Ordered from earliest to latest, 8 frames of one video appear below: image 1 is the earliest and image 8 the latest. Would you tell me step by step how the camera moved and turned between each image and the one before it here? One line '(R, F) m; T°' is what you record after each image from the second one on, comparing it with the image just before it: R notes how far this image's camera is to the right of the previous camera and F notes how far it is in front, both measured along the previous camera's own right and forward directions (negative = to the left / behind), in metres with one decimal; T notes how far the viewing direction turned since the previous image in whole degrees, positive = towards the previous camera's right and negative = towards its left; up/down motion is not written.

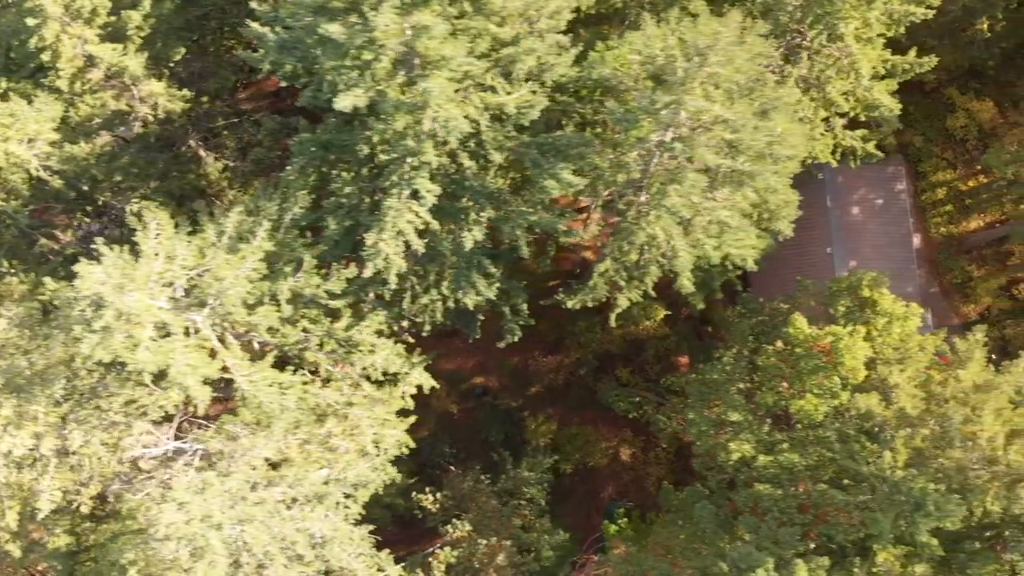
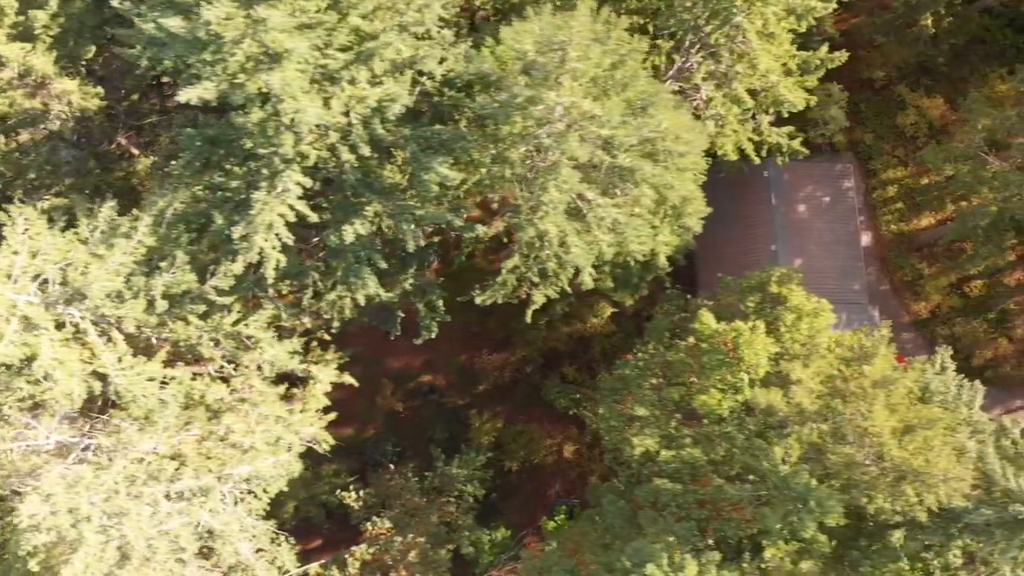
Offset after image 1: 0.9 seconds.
(+2.8, 0.0) m; 0°
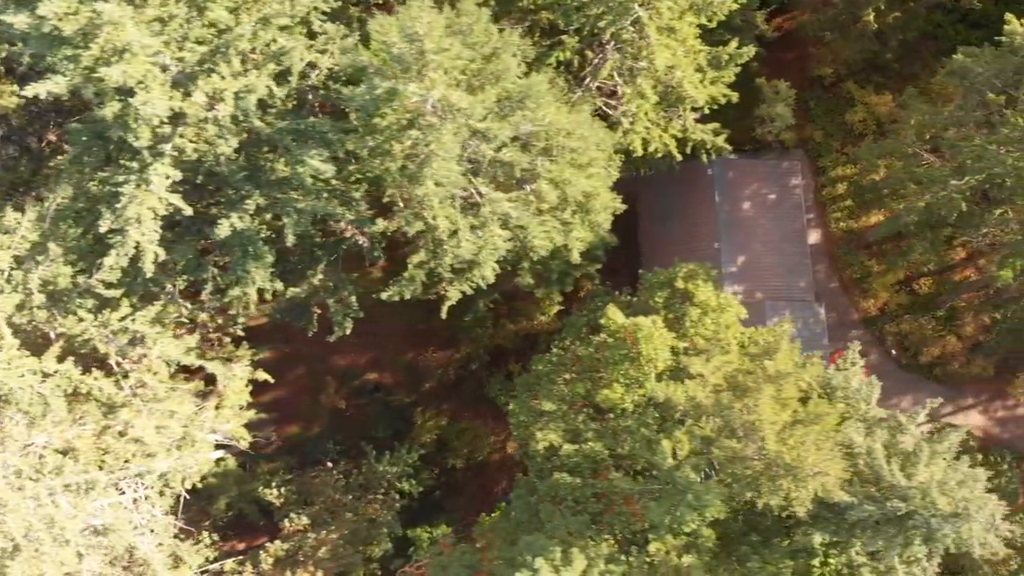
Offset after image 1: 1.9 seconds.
(+2.9, 0.0) m; 0°
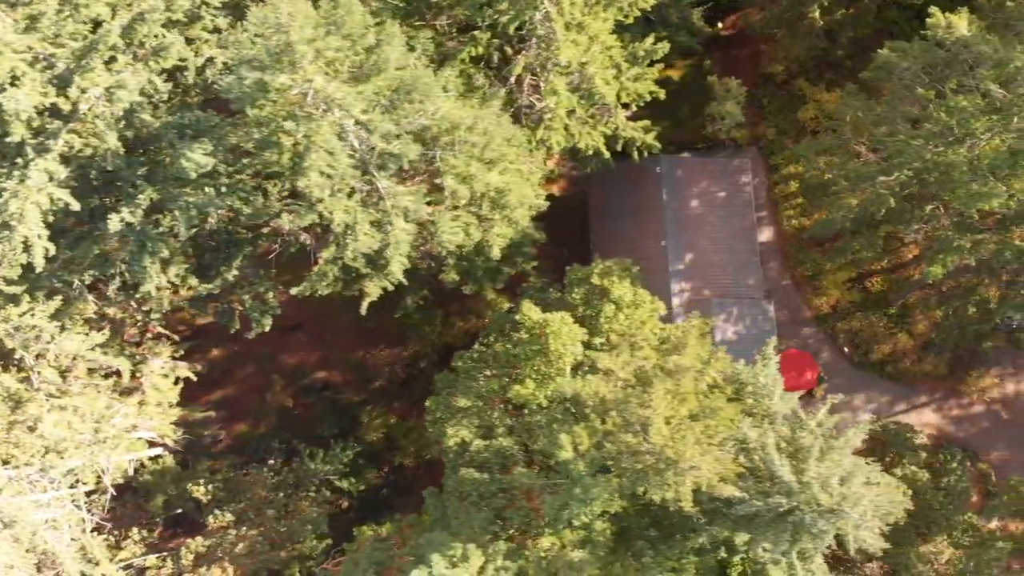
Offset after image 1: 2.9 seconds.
(+2.6, 0.0) m; 0°
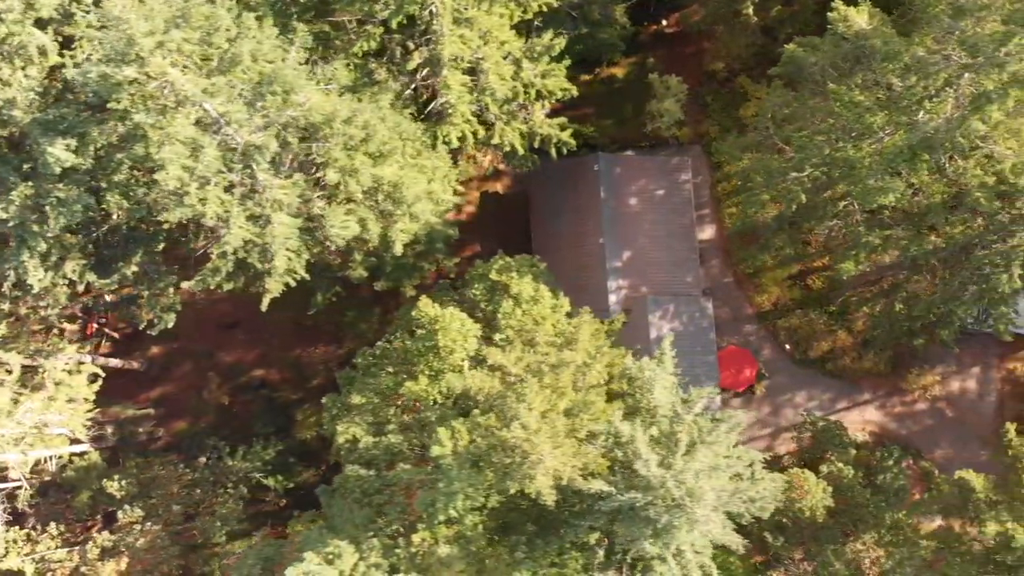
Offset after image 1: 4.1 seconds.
(+3.1, 0.0) m; 0°
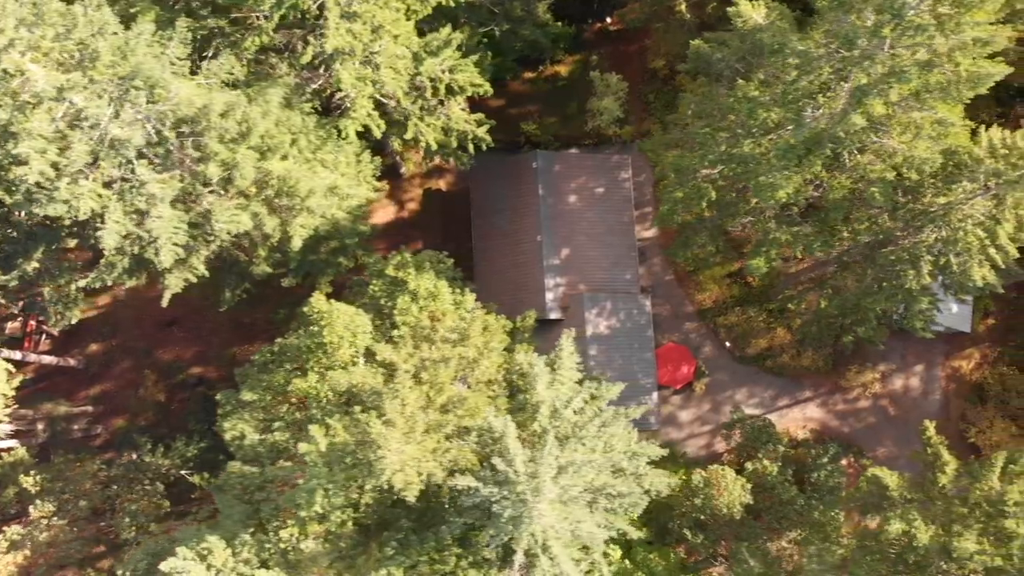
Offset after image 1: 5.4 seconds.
(+3.1, 0.0) m; 0°
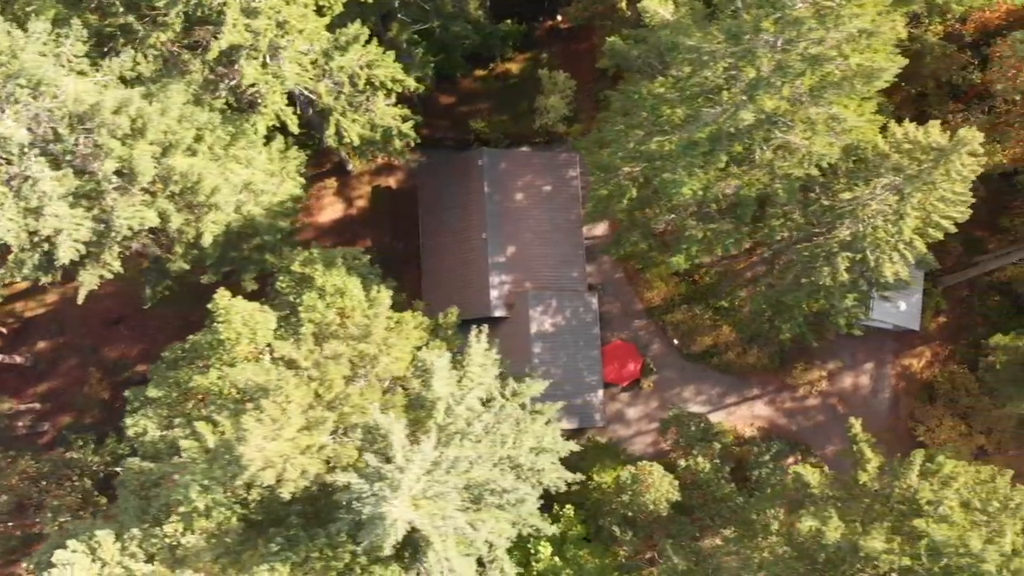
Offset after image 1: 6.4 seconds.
(+2.8, 0.0) m; 0°
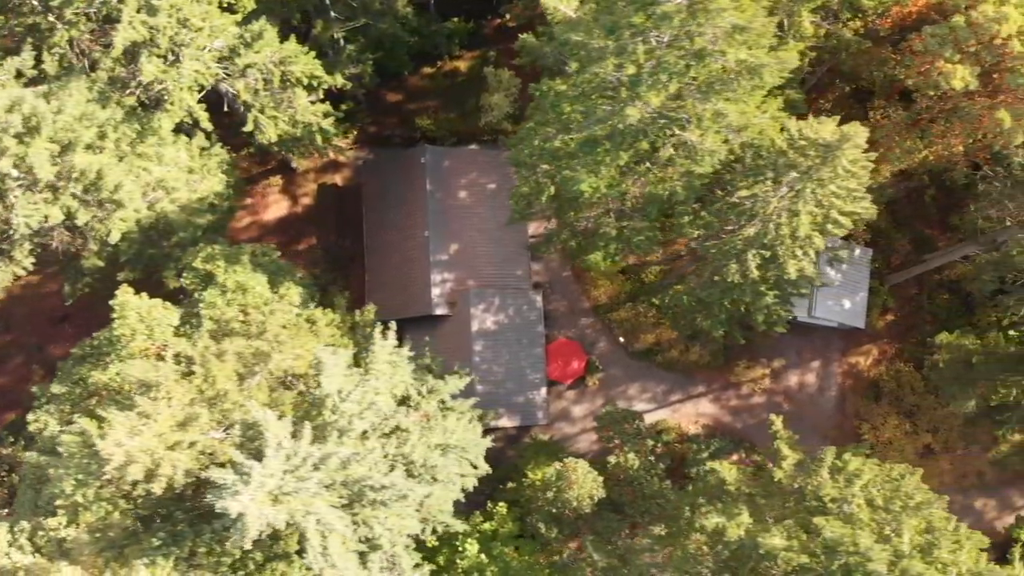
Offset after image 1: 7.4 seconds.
(+2.9, 0.0) m; 0°
